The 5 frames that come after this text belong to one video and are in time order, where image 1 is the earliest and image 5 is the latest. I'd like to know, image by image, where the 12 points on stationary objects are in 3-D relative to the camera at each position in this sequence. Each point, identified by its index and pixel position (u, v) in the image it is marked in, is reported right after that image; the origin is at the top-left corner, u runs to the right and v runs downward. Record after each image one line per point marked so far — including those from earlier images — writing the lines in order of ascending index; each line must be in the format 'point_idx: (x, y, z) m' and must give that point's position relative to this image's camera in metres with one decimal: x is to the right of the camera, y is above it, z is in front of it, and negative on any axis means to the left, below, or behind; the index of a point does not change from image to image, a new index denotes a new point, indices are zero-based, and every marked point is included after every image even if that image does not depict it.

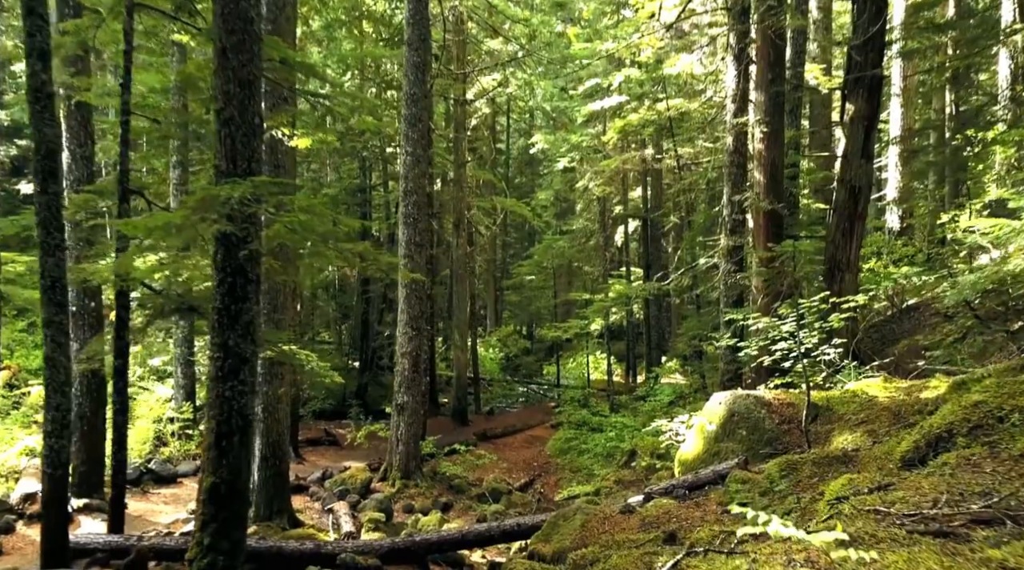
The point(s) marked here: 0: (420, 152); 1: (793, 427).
0: (-1.6, +2.3, +16.0) m
1: (+2.7, -1.4, +8.9) m
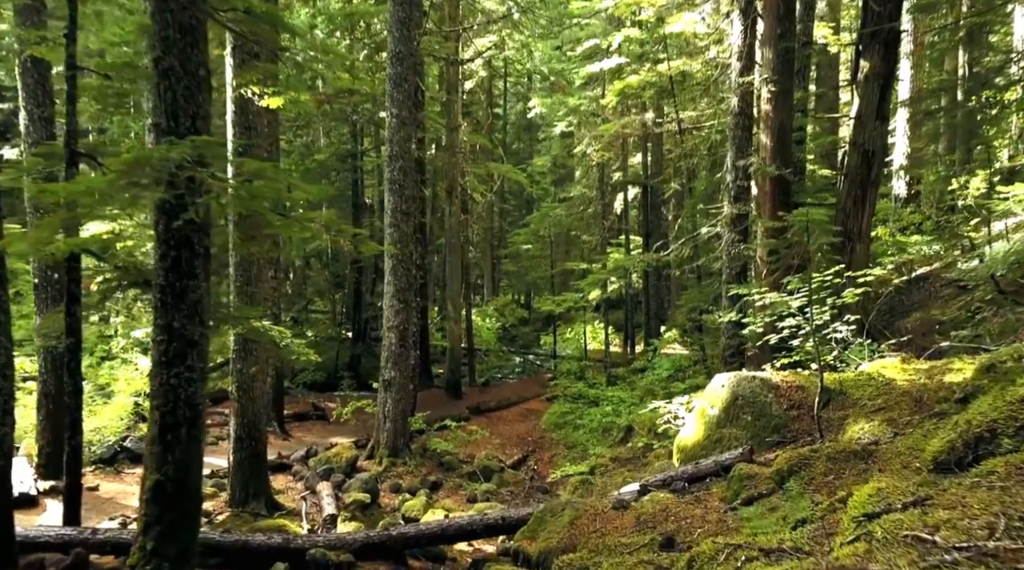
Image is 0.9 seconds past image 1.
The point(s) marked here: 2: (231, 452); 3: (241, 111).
0: (-1.7, +2.8, +15.2) m
1: (+2.5, -1.1, +8.1) m
2: (-3.6, -2.1, +11.9) m
3: (-3.3, +2.1, +11.3) m
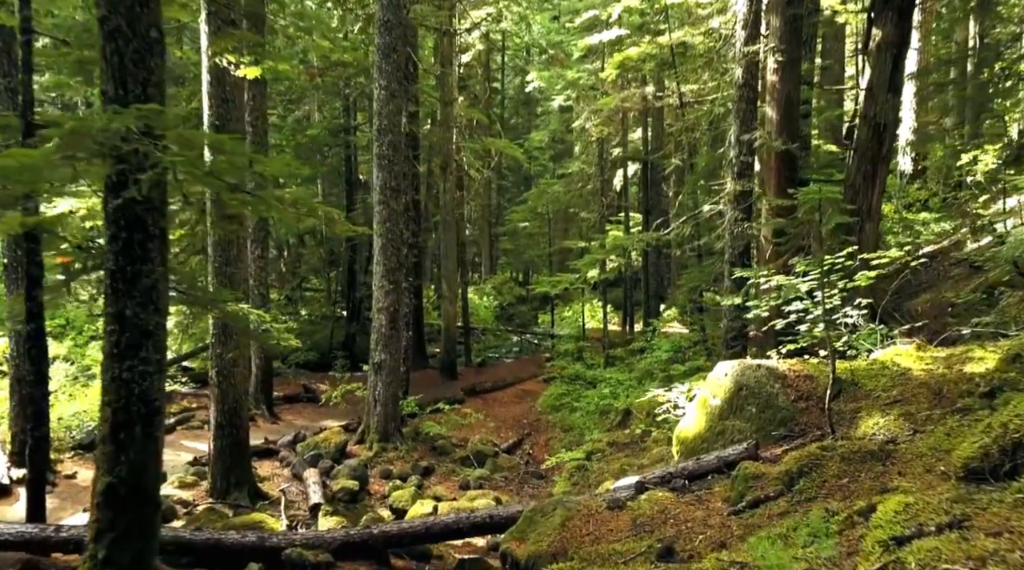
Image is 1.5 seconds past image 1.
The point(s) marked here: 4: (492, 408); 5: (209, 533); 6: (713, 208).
0: (-1.8, +3.1, +14.5) m
1: (+2.4, -1.0, +7.6) m
2: (-3.7, -1.9, +11.5) m
3: (-3.3, +2.3, +10.7) m
4: (-0.4, -2.6, +19.8) m
5: (-2.5, -2.1, +7.9) m
6: (+2.8, +1.1, +13.1) m
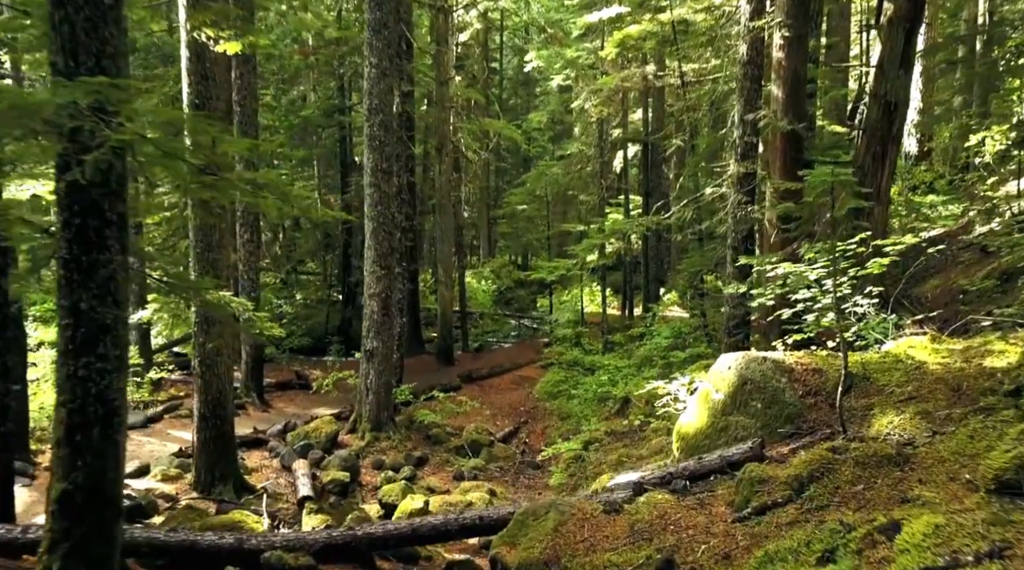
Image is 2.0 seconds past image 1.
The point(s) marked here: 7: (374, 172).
0: (-1.9, +3.3, +14.0) m
1: (+2.4, -0.9, +7.2) m
2: (-3.7, -1.7, +11.0) m
3: (-3.4, +2.5, +10.2) m
4: (-0.5, -2.3, +19.4) m
5: (-2.6, -2.0, +7.5) m
6: (+2.7, +1.3, +12.6) m
7: (-2.1, +1.7, +14.3) m
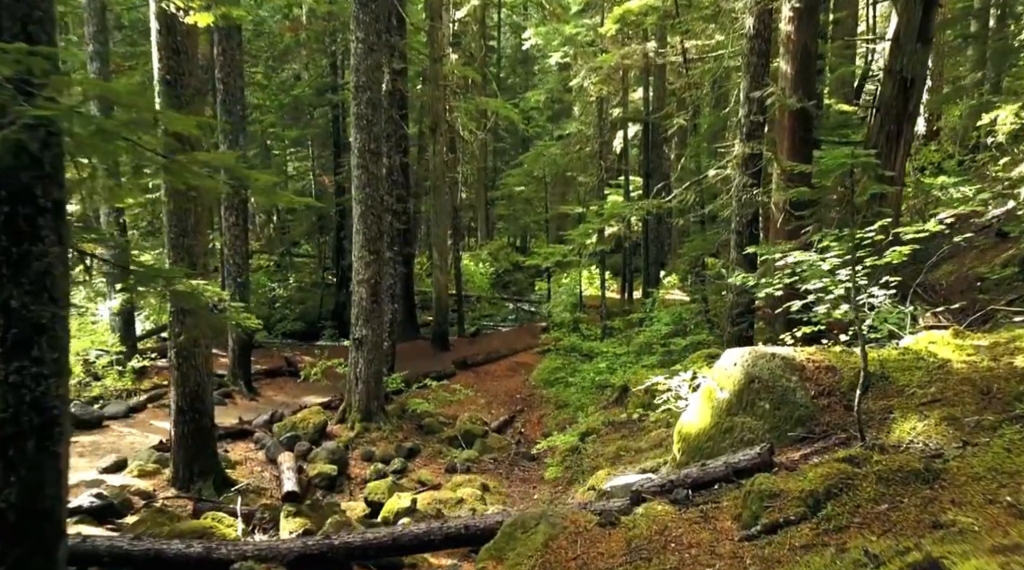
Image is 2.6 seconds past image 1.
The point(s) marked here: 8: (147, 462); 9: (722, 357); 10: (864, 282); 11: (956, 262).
0: (-2.0, +3.5, +13.4) m
1: (+2.3, -0.8, +6.6) m
2: (-3.8, -1.6, +10.5) m
3: (-3.5, +2.6, +9.6) m
4: (-0.6, -2.0, +18.9) m
5: (-2.7, -1.9, +6.9) m
6: (+2.7, +1.5, +12.1) m
7: (-2.2, +2.0, +13.7) m
8: (-4.4, -2.1, +11.1) m
9: (+1.6, -0.6, +7.3) m
10: (+2.8, 0.0, +7.3) m
11: (+5.7, +0.3, +11.8) m
